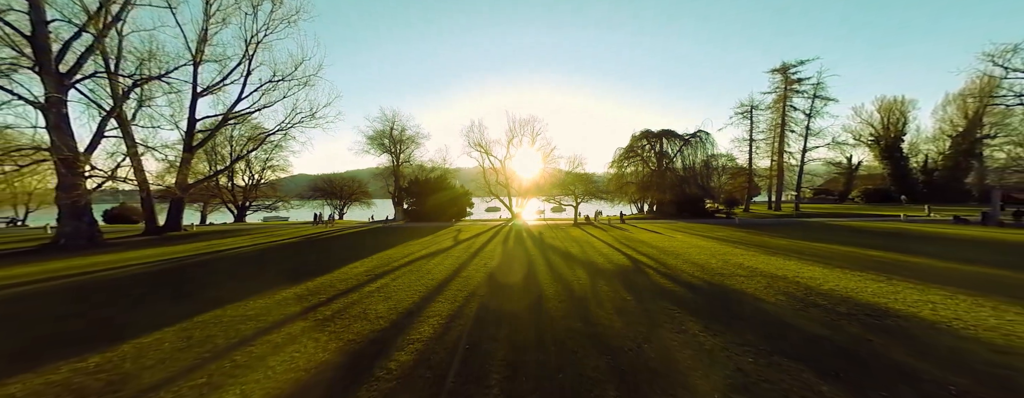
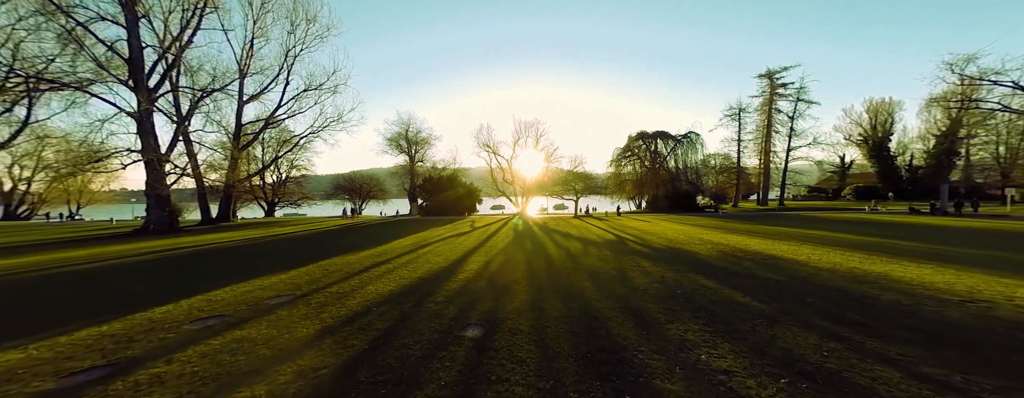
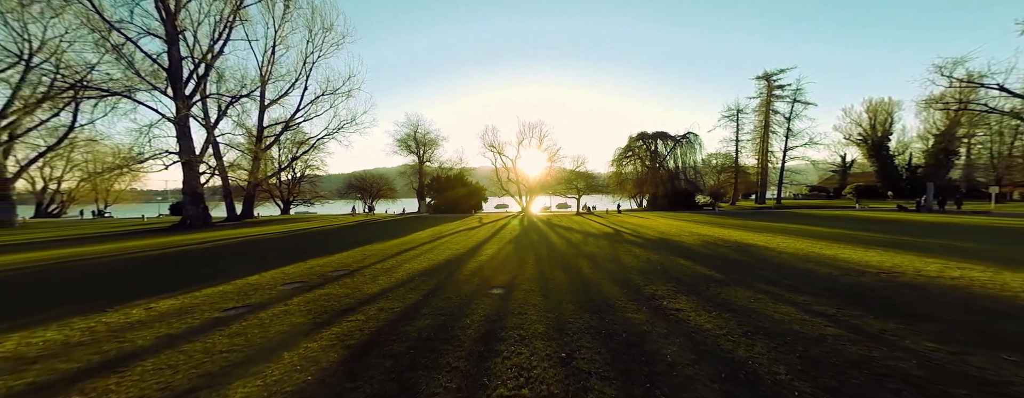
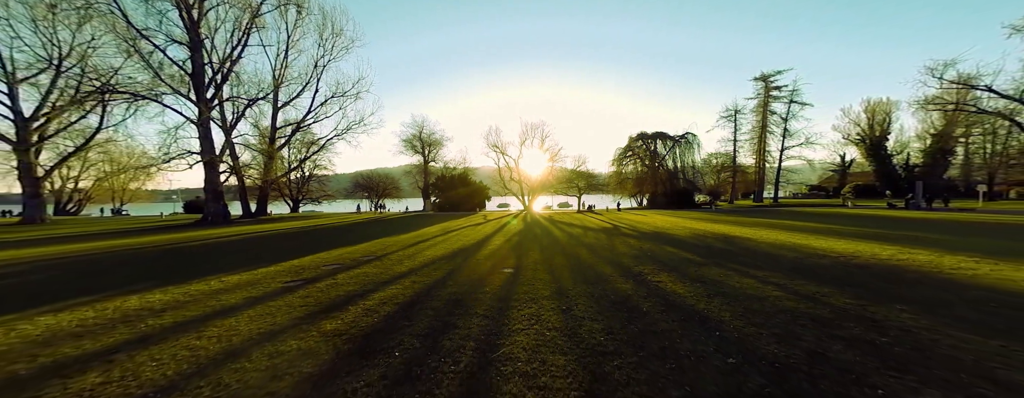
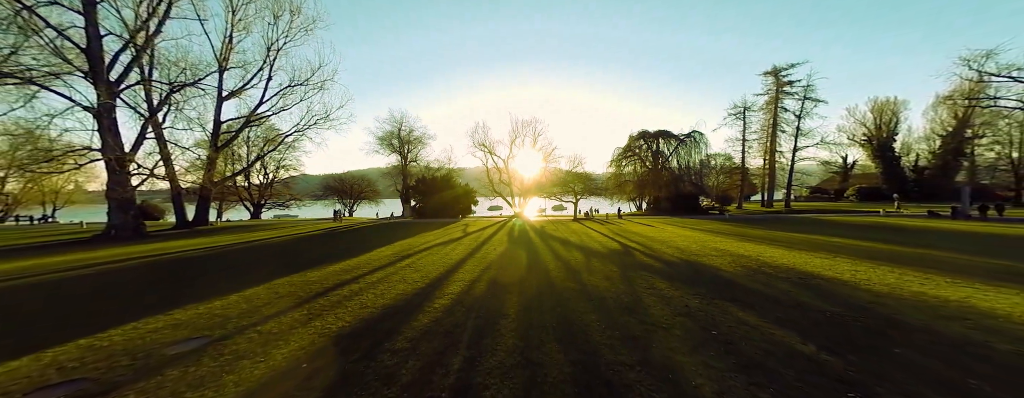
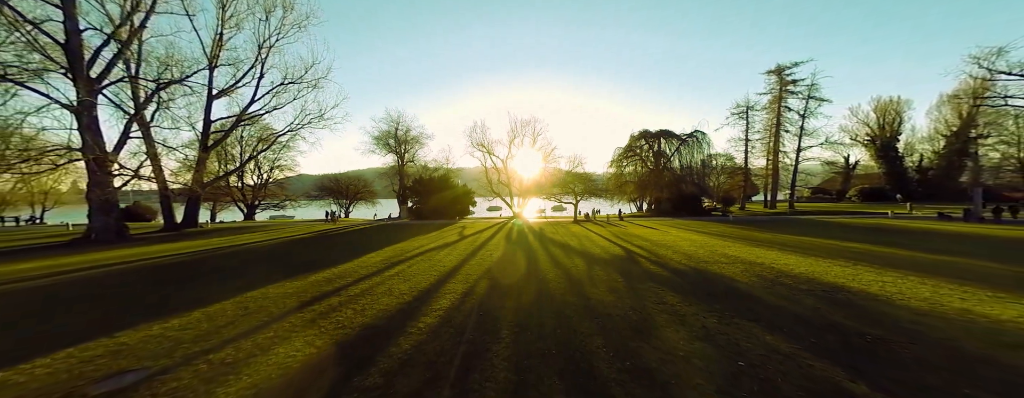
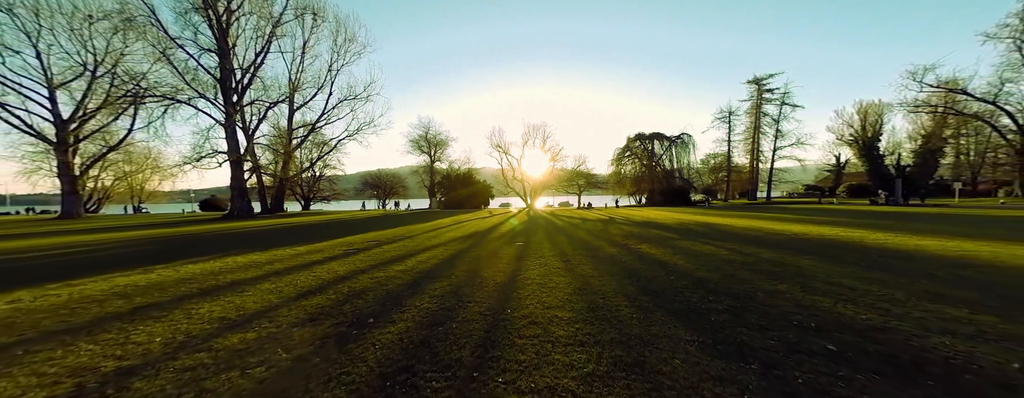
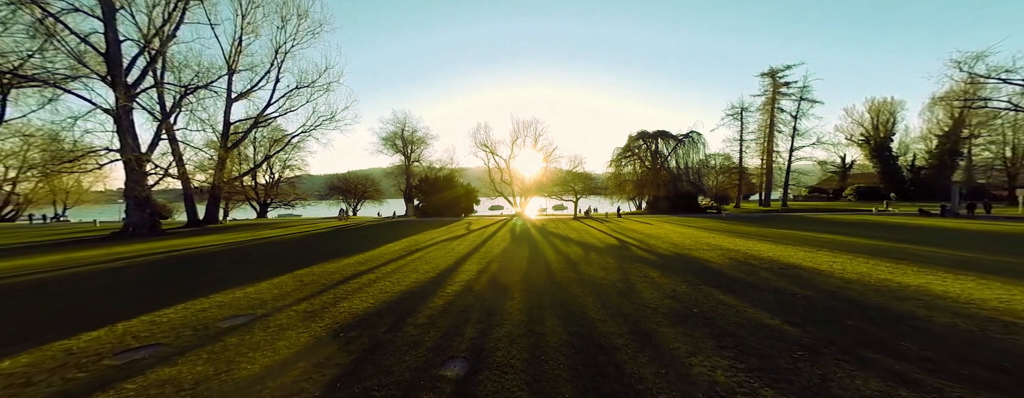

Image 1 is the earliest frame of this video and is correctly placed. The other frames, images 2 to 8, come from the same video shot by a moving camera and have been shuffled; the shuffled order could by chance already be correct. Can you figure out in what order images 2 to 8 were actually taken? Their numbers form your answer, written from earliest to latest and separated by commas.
6, 5, 8, 2, 3, 4, 7
